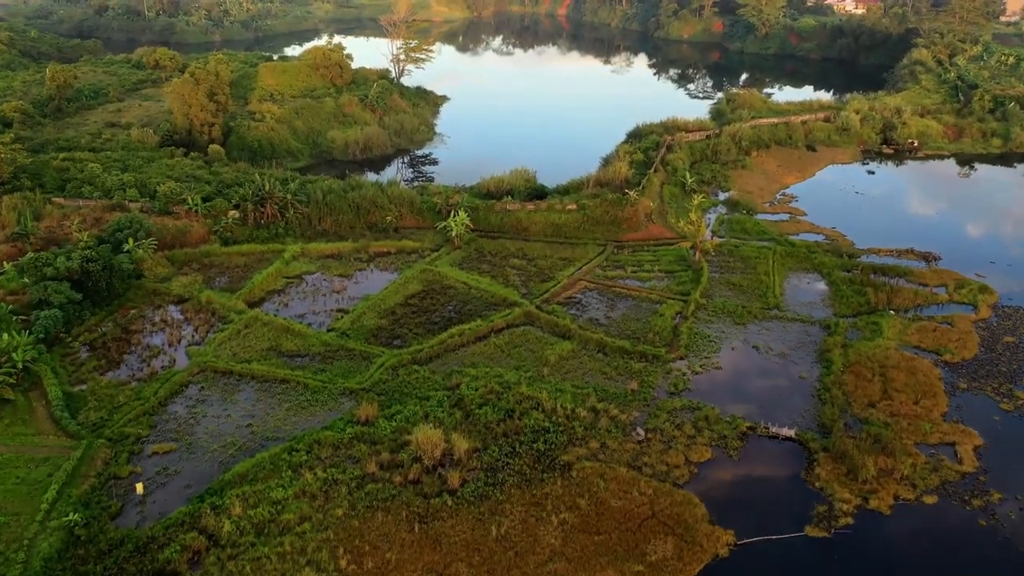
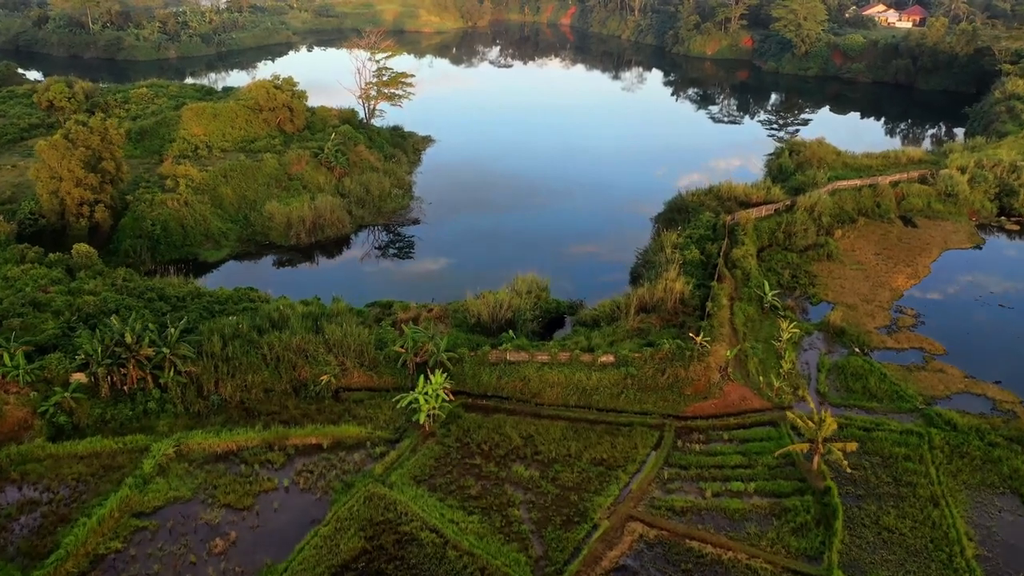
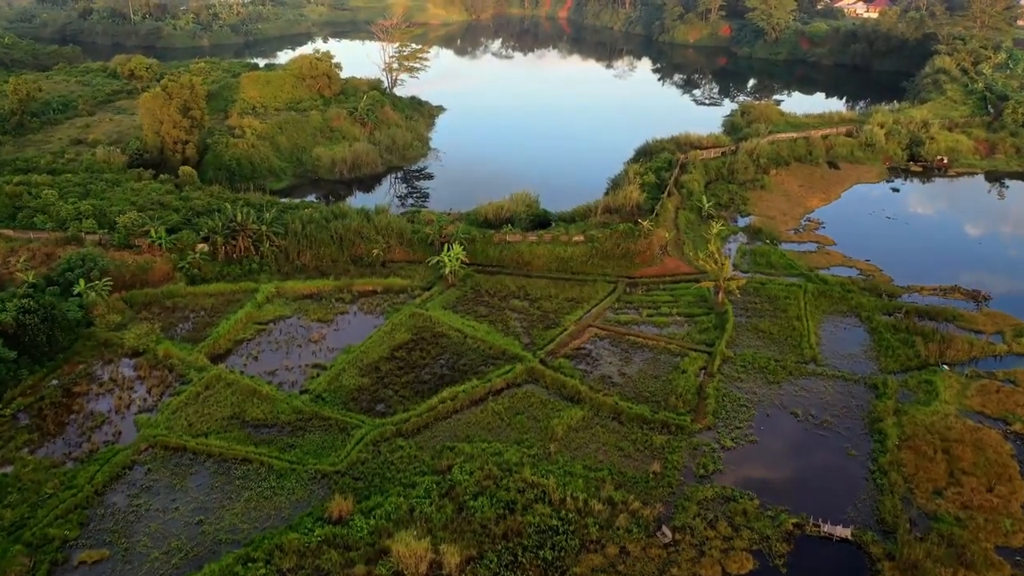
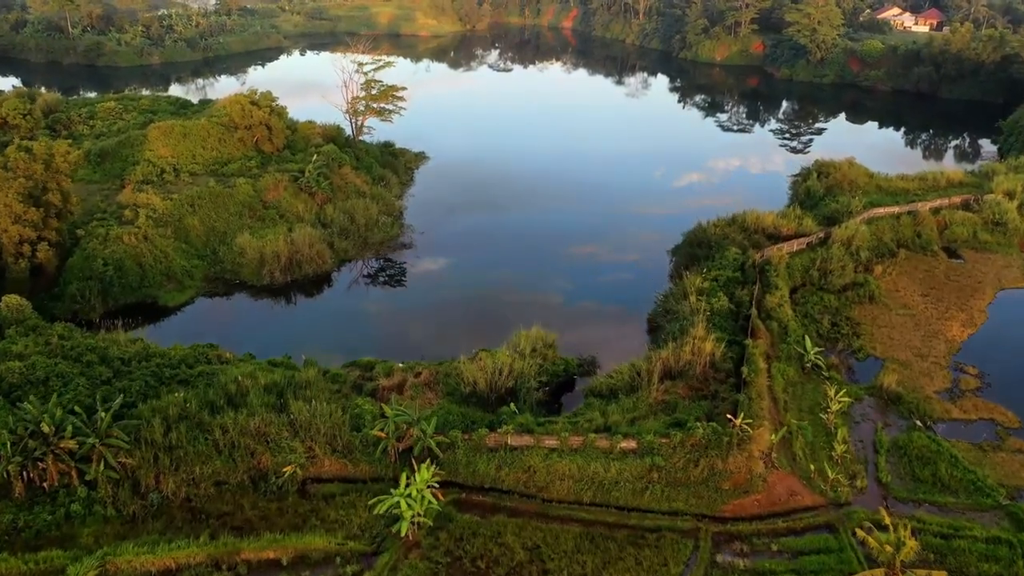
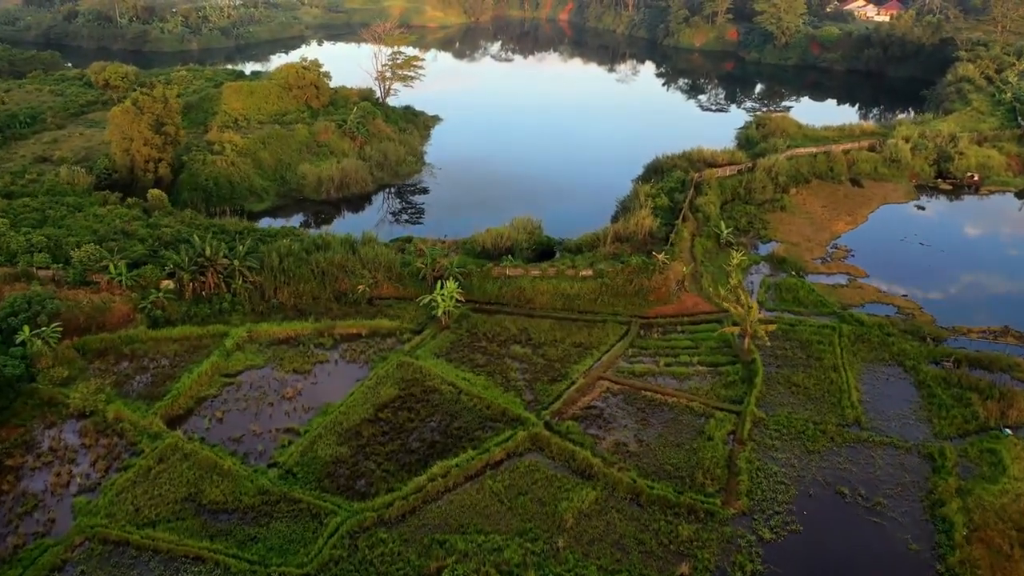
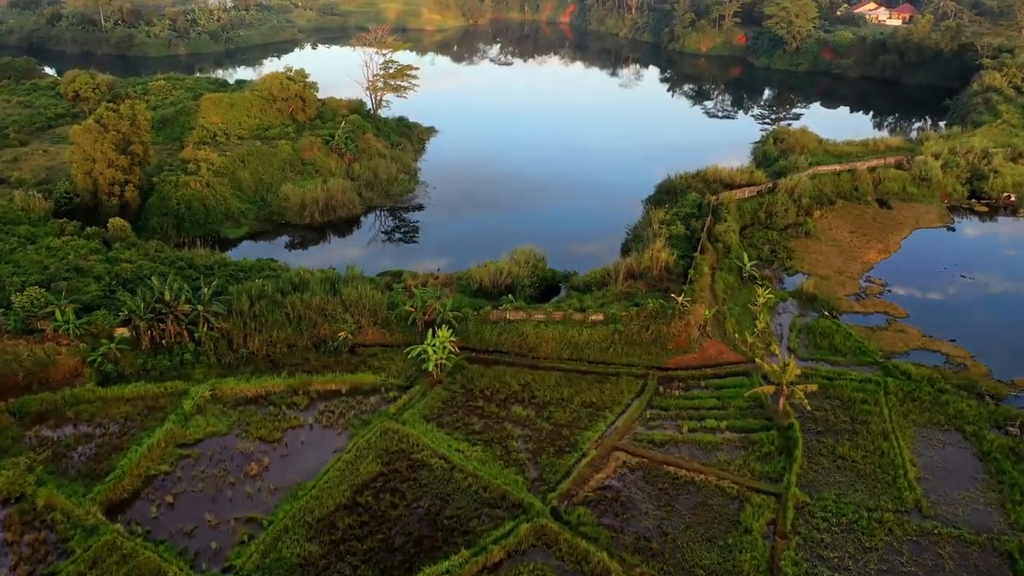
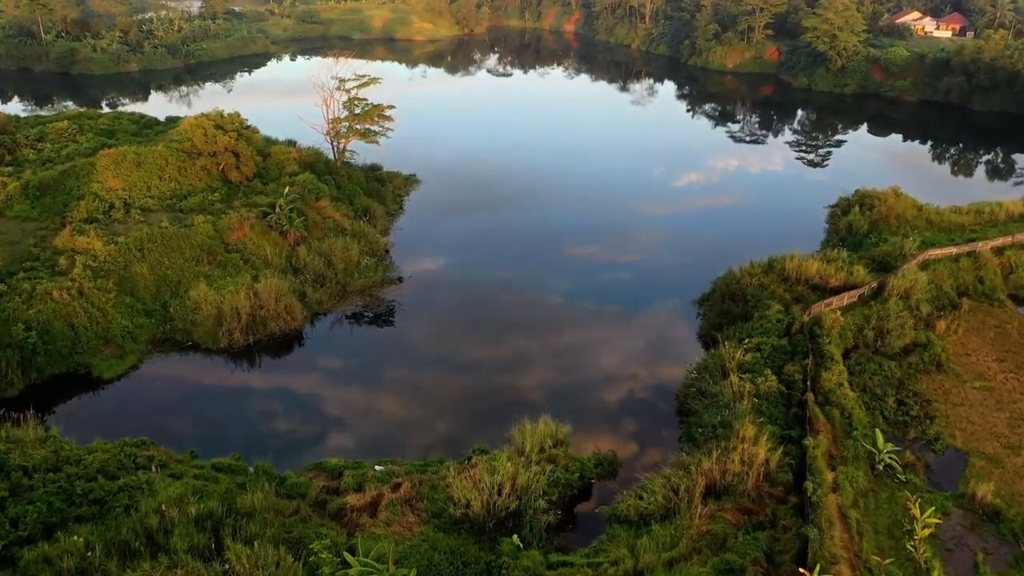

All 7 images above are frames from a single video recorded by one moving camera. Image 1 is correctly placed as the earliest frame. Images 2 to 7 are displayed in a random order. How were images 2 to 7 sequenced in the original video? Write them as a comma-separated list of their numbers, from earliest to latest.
3, 5, 6, 2, 4, 7
